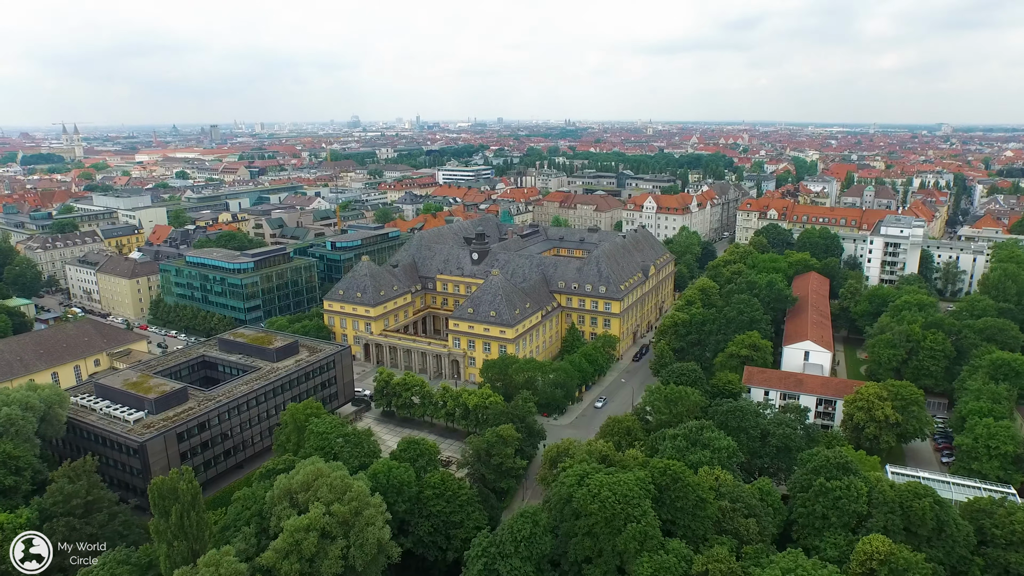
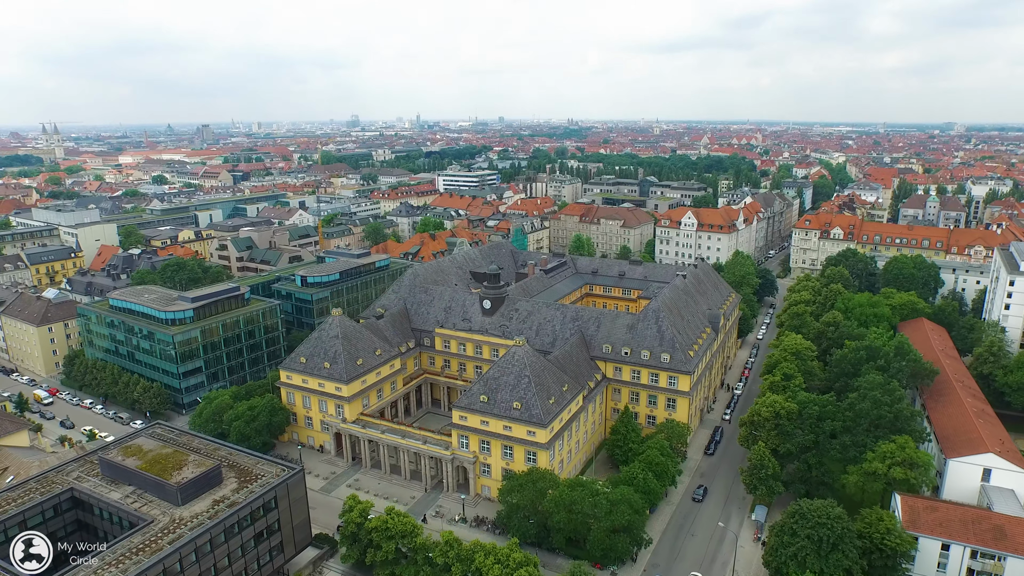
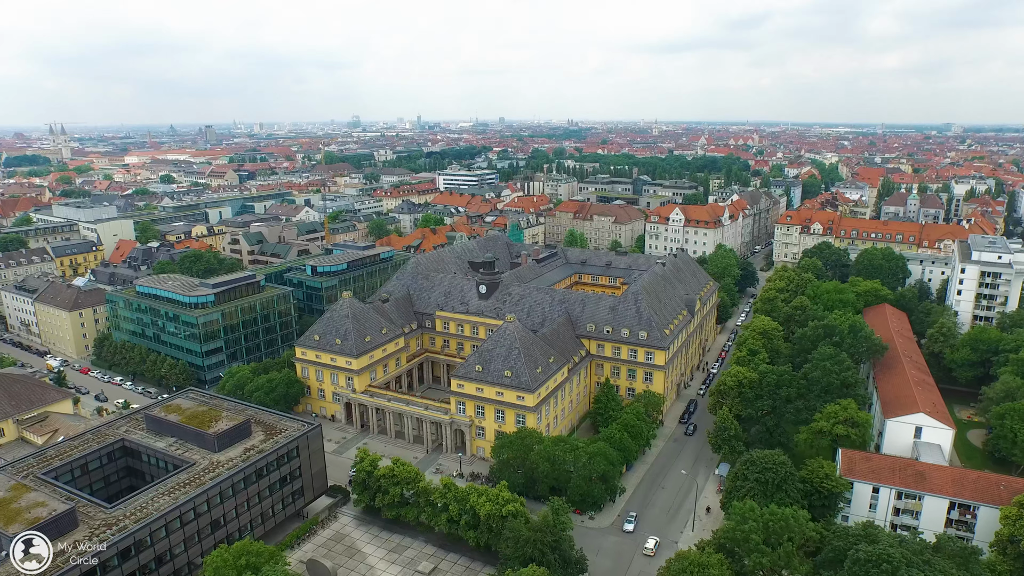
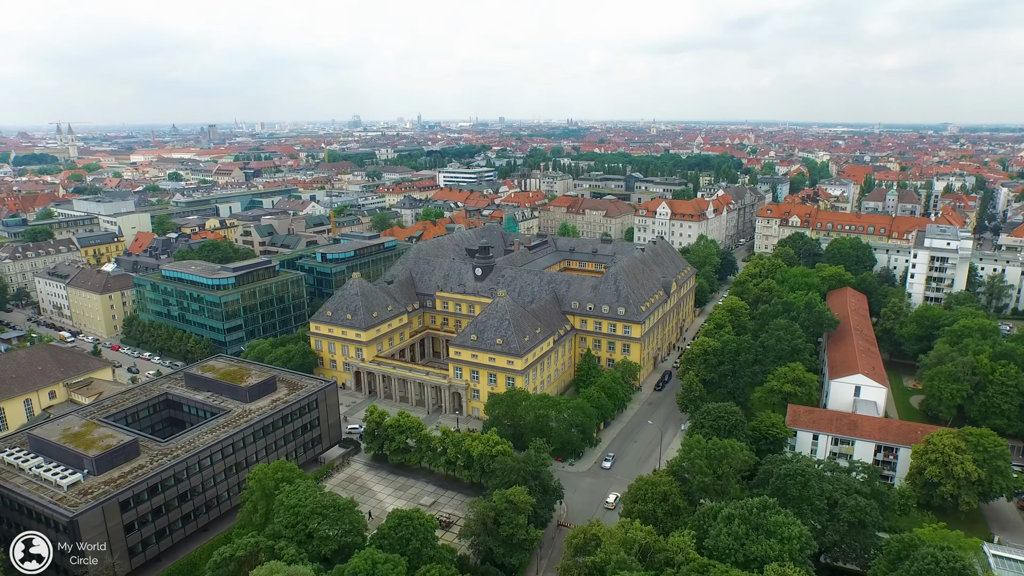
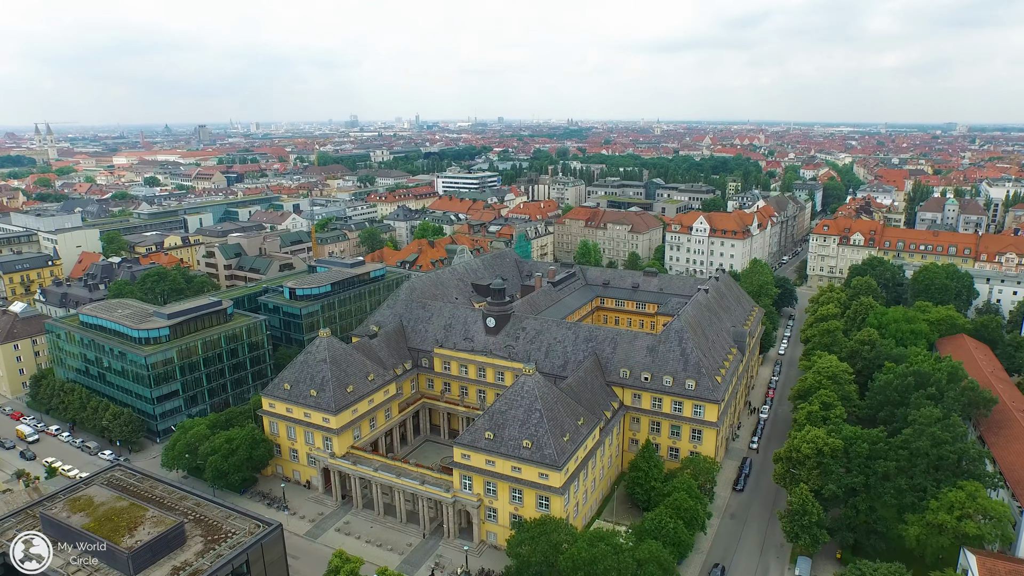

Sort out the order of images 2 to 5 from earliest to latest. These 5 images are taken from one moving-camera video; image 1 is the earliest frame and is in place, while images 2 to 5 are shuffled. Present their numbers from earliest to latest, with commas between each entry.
4, 3, 2, 5
